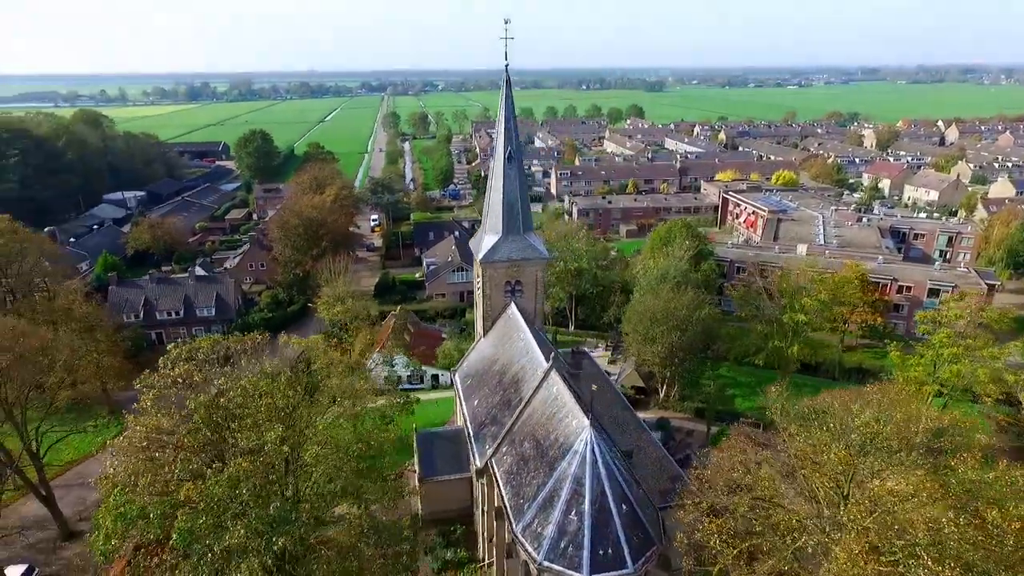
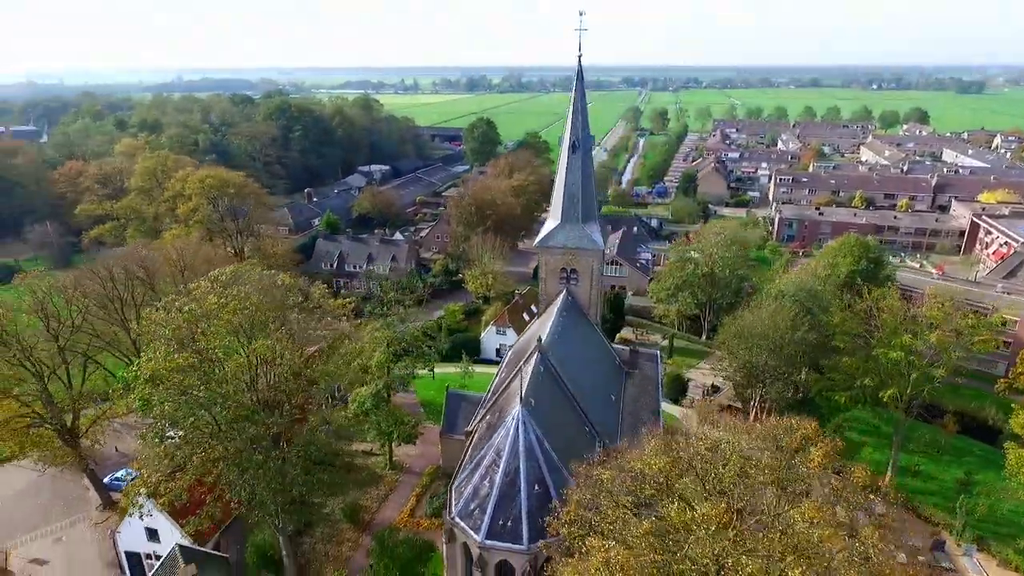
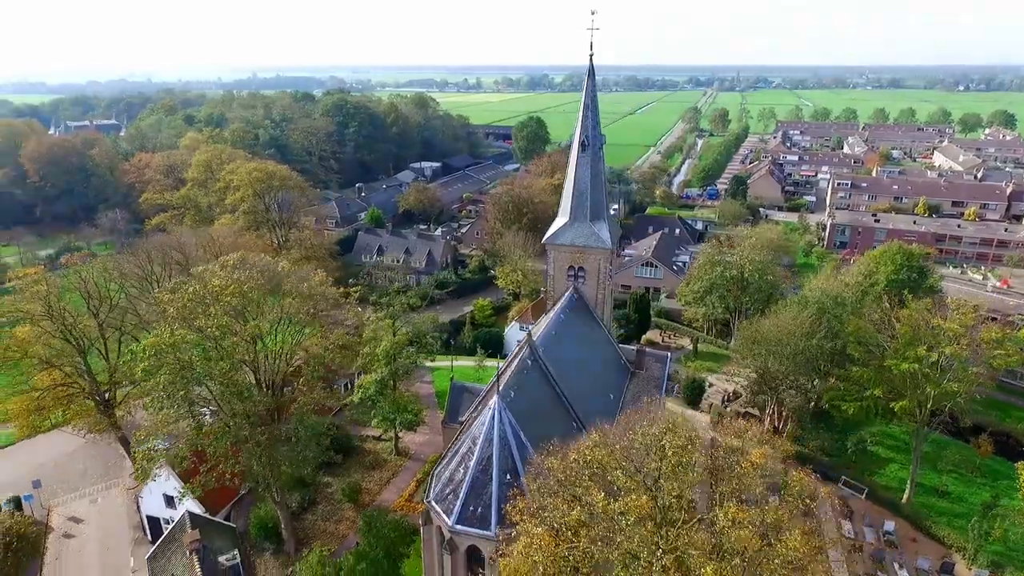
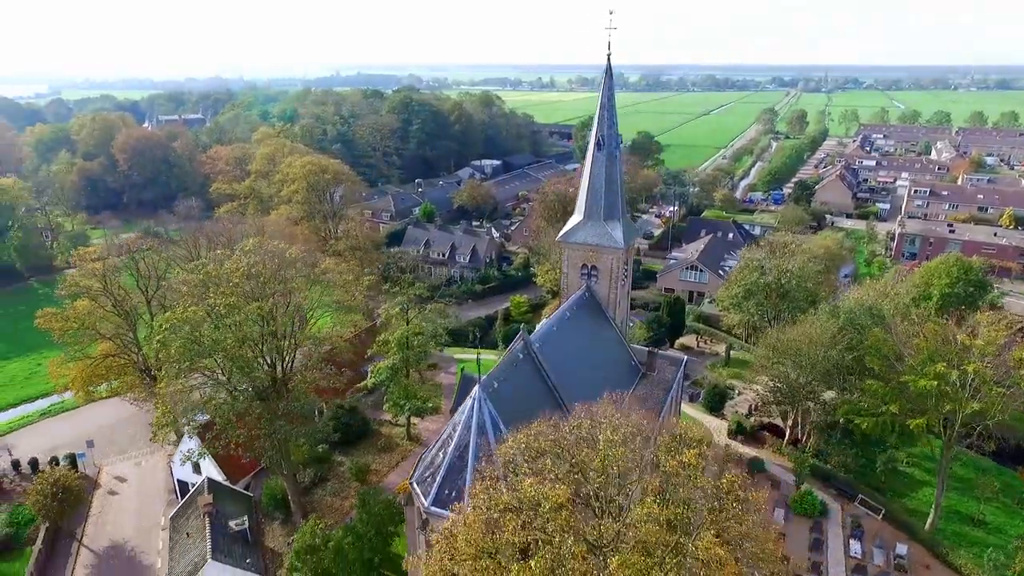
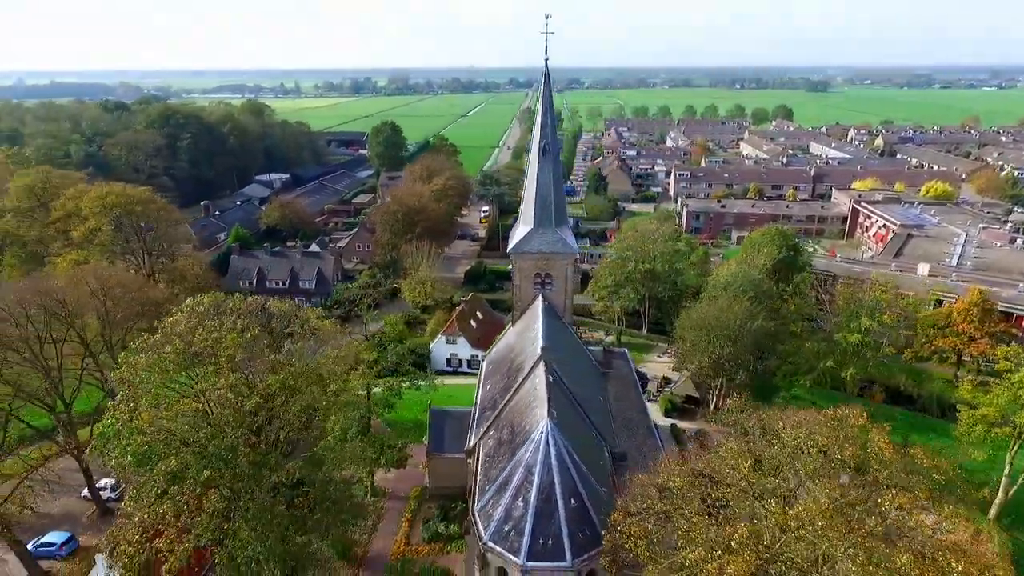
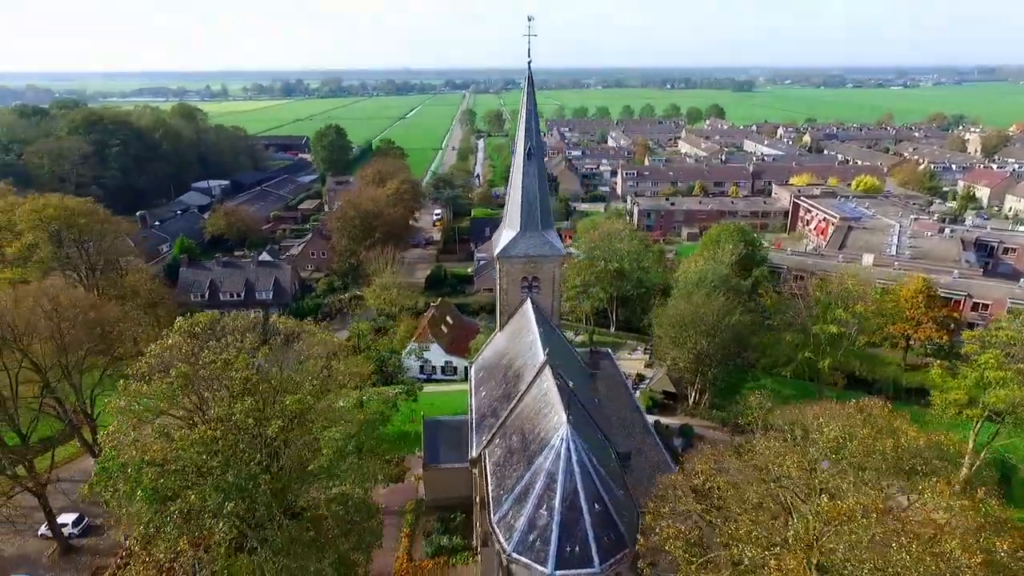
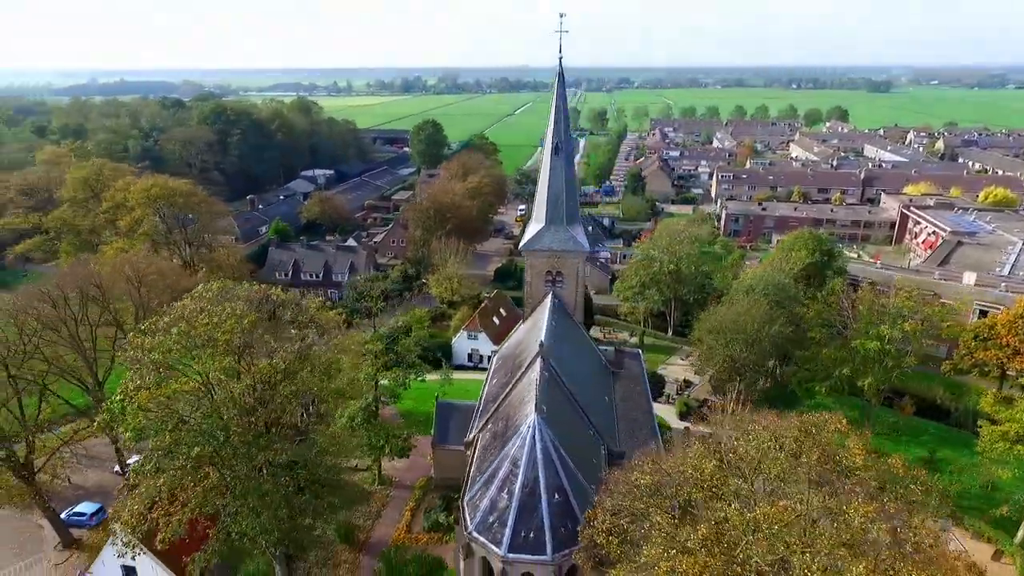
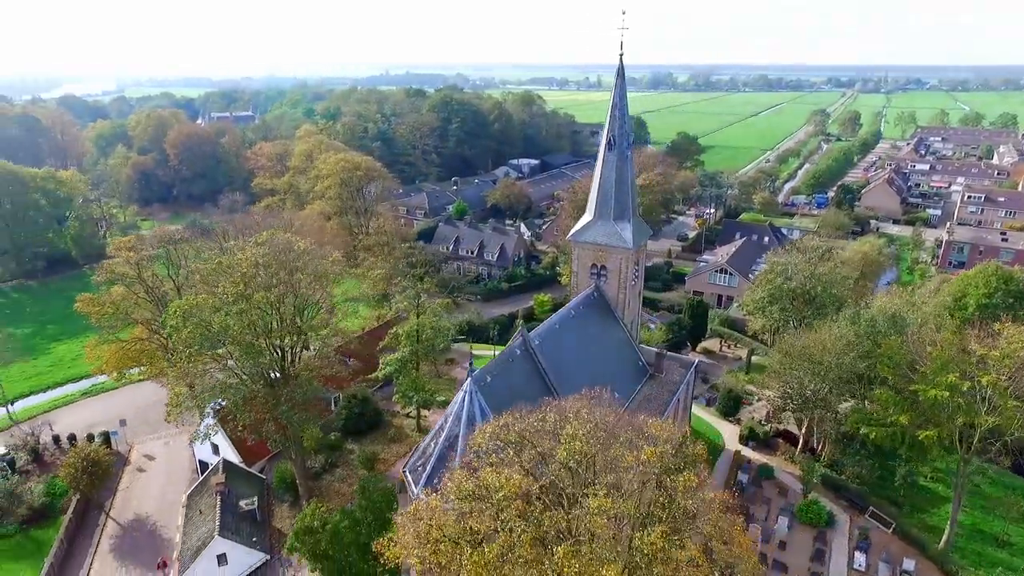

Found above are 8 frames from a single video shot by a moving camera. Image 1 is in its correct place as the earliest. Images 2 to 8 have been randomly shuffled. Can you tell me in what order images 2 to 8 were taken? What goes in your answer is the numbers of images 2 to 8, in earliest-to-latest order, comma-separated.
6, 5, 7, 2, 3, 4, 8
